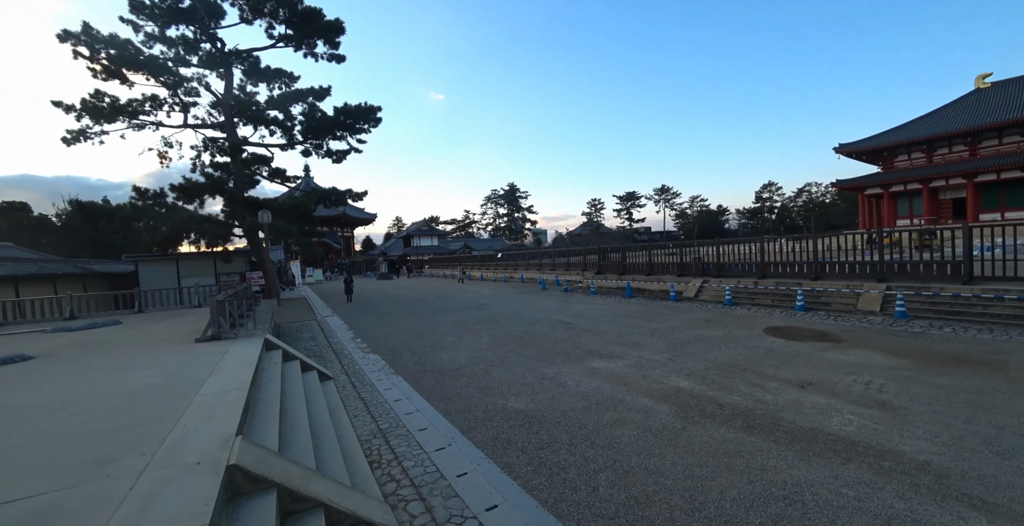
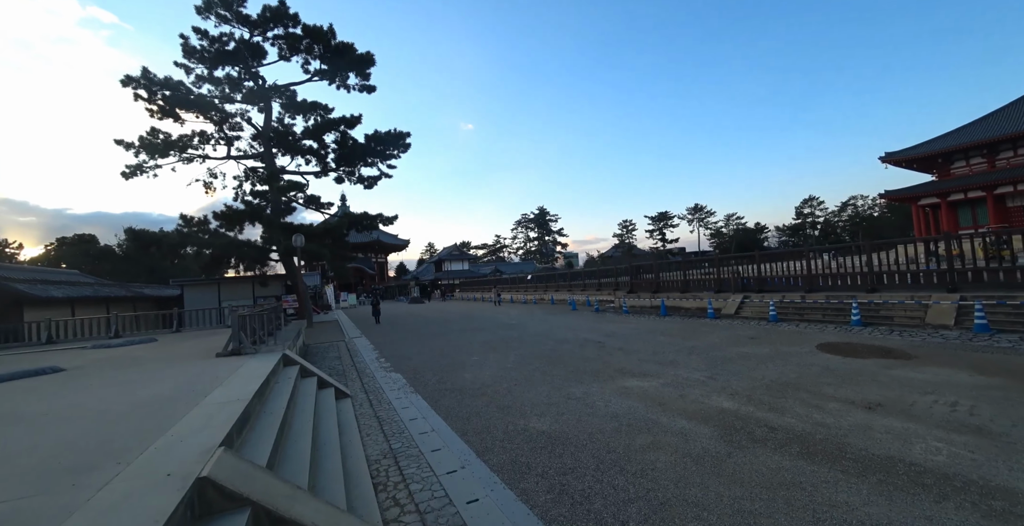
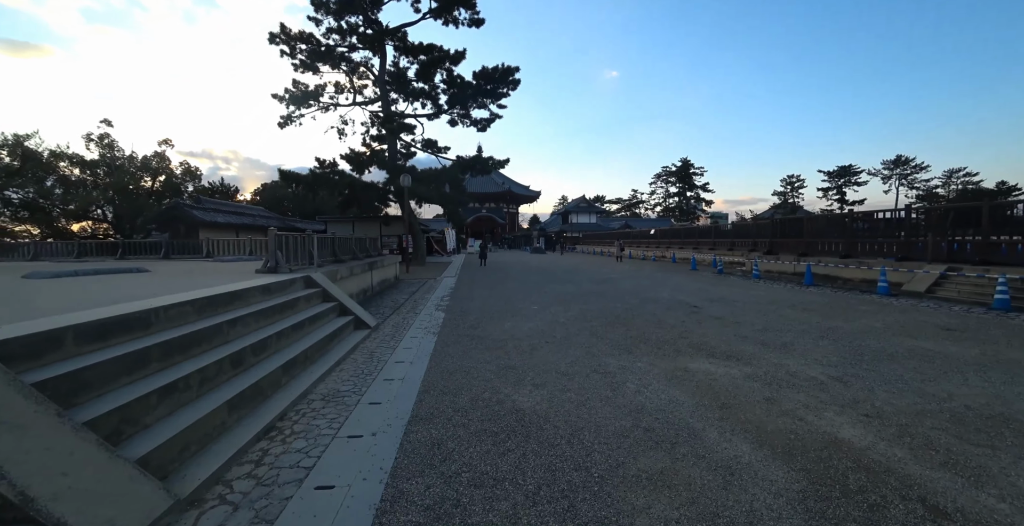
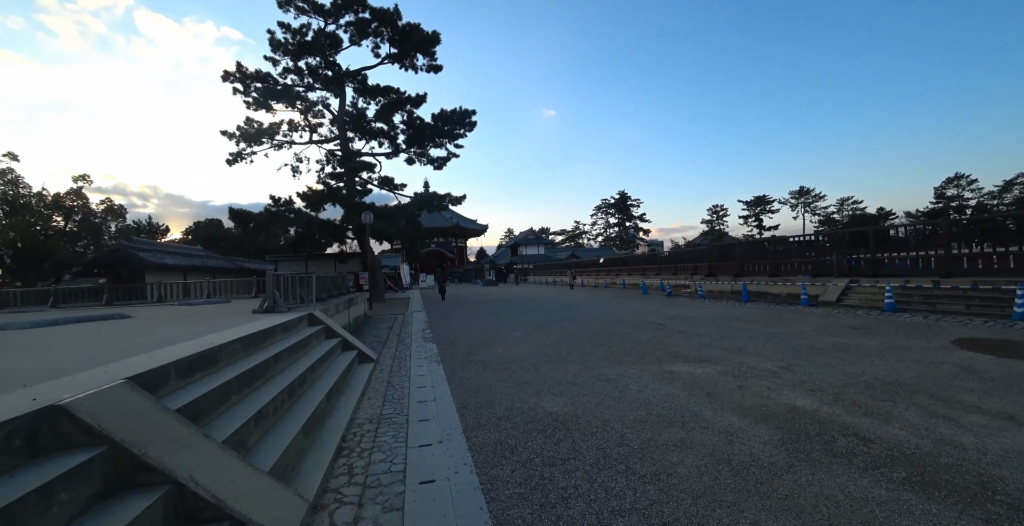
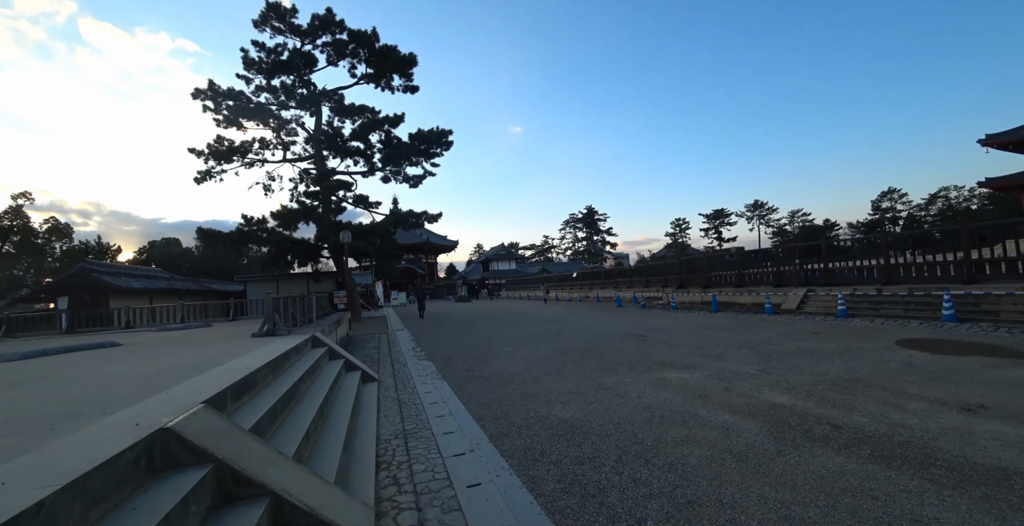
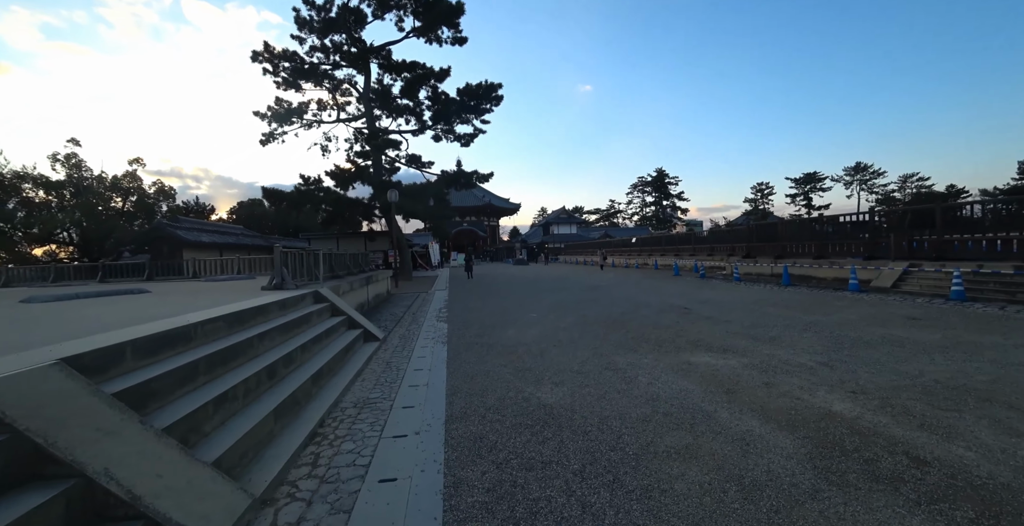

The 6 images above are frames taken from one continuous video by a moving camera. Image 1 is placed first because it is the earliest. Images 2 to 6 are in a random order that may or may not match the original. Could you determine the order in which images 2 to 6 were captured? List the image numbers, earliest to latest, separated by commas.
2, 5, 4, 6, 3
